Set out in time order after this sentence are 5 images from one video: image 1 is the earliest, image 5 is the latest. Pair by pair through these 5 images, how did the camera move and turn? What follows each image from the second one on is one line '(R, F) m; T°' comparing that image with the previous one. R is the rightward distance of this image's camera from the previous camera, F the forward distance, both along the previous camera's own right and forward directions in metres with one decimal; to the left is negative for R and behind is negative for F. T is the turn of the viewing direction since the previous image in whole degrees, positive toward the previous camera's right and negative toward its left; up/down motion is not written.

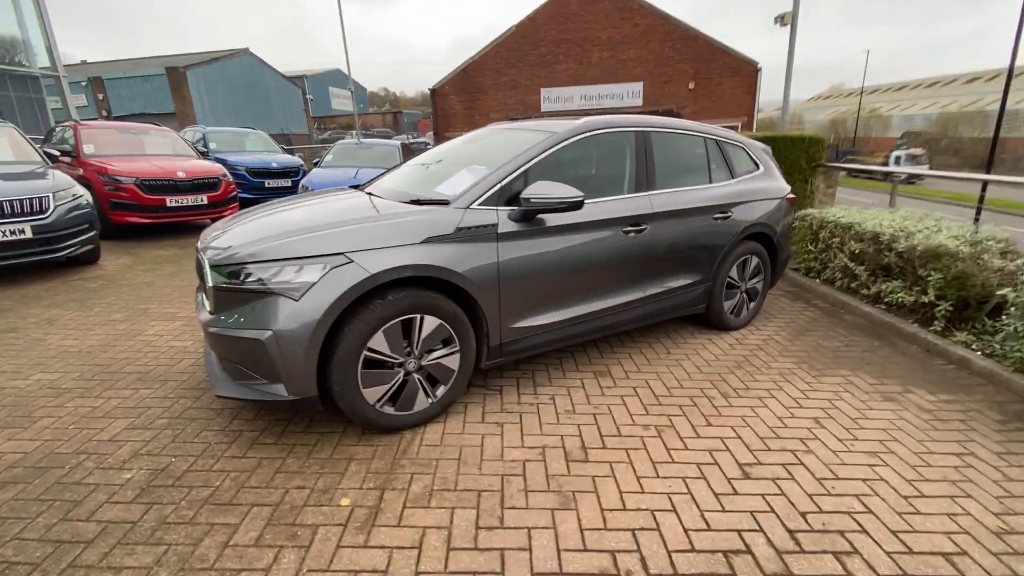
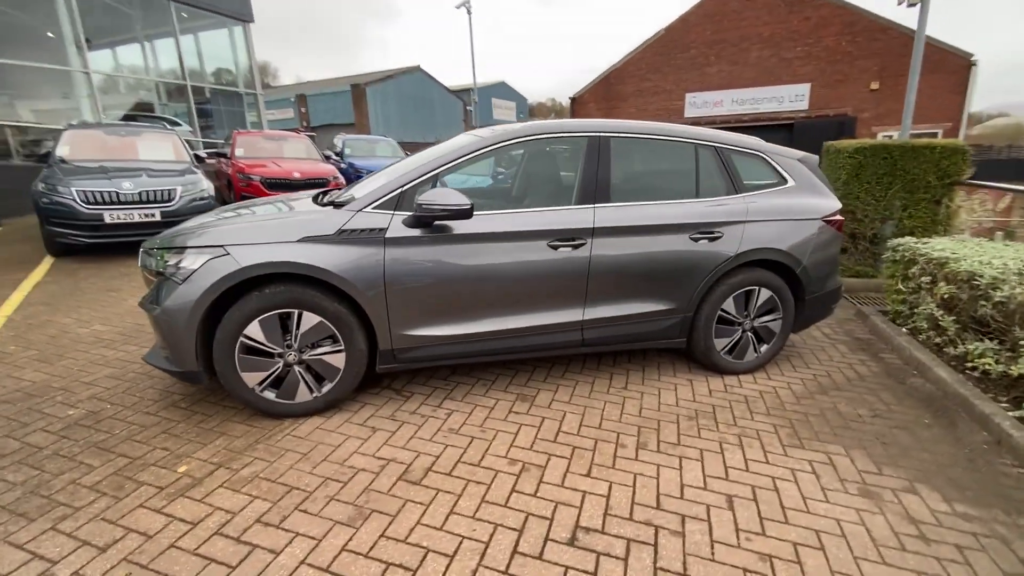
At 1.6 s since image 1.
(+1.6, +0.4) m; -18°
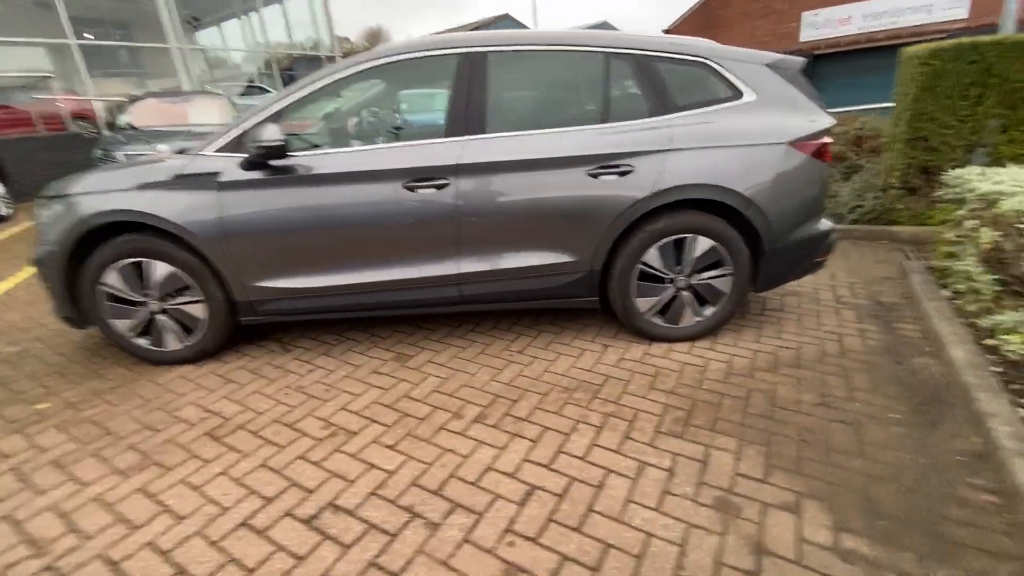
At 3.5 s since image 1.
(+1.5, +0.6) m; -13°
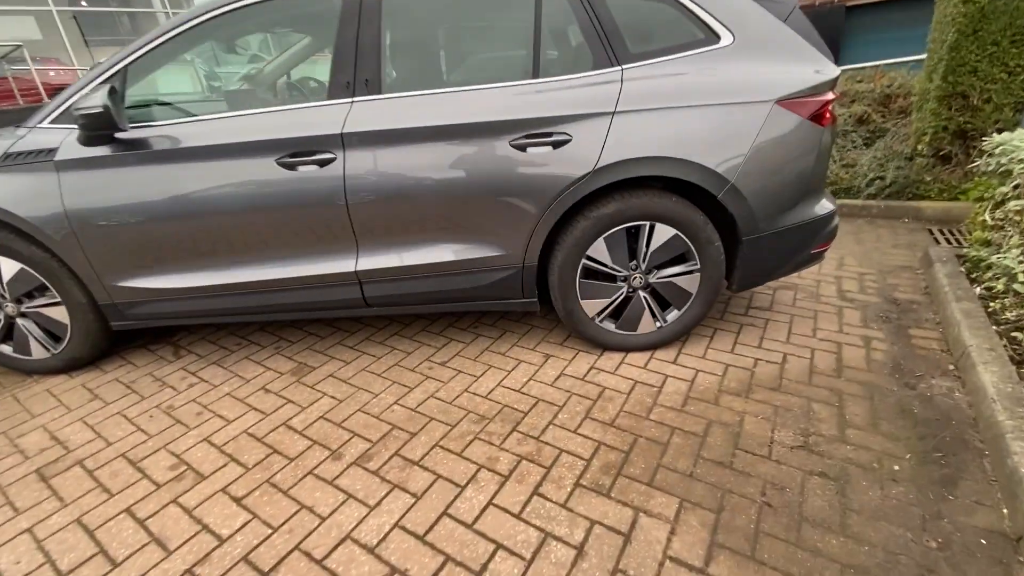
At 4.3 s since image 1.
(+0.5, +0.6) m; -2°
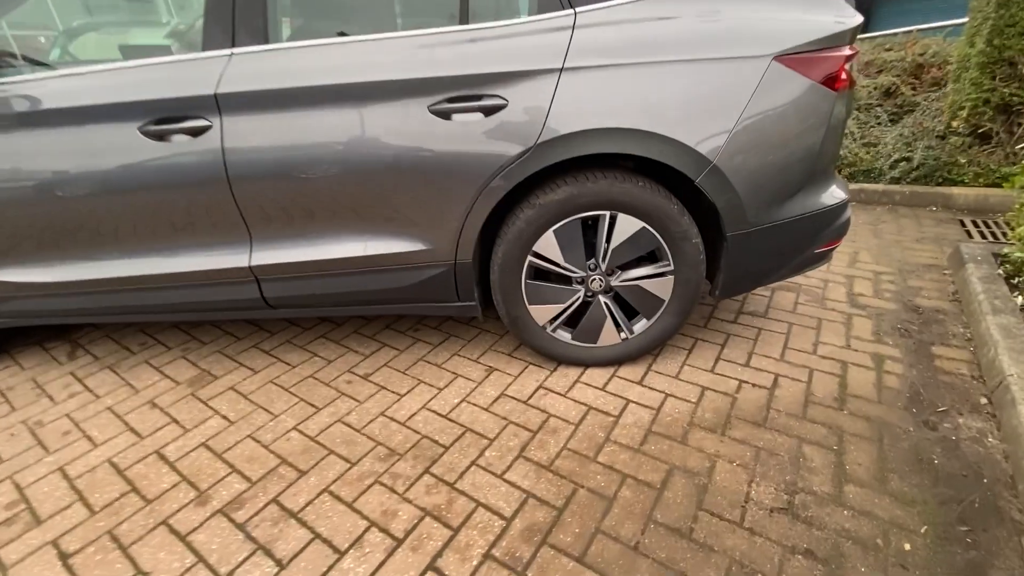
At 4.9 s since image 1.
(+0.3, +0.5) m; -1°
